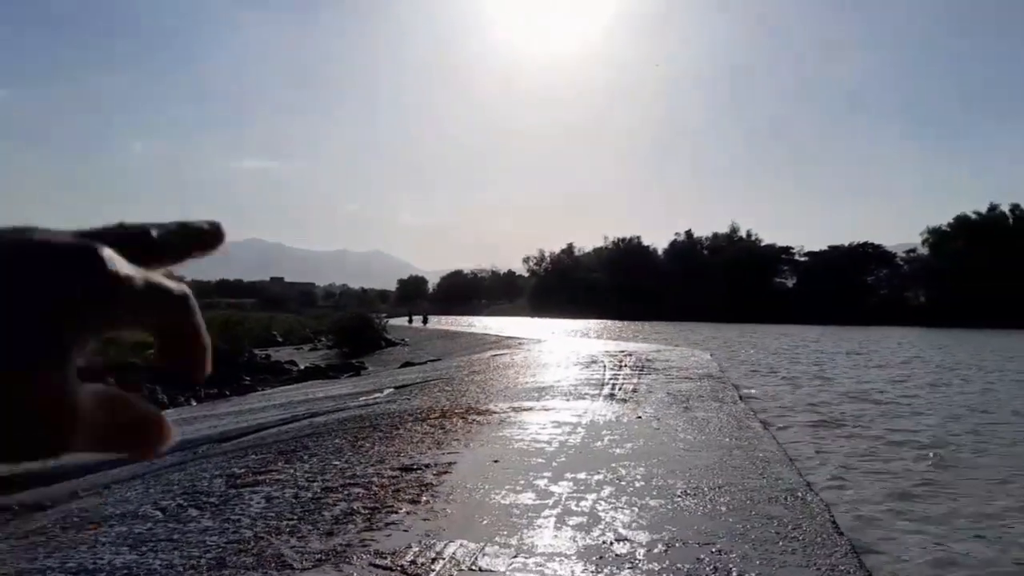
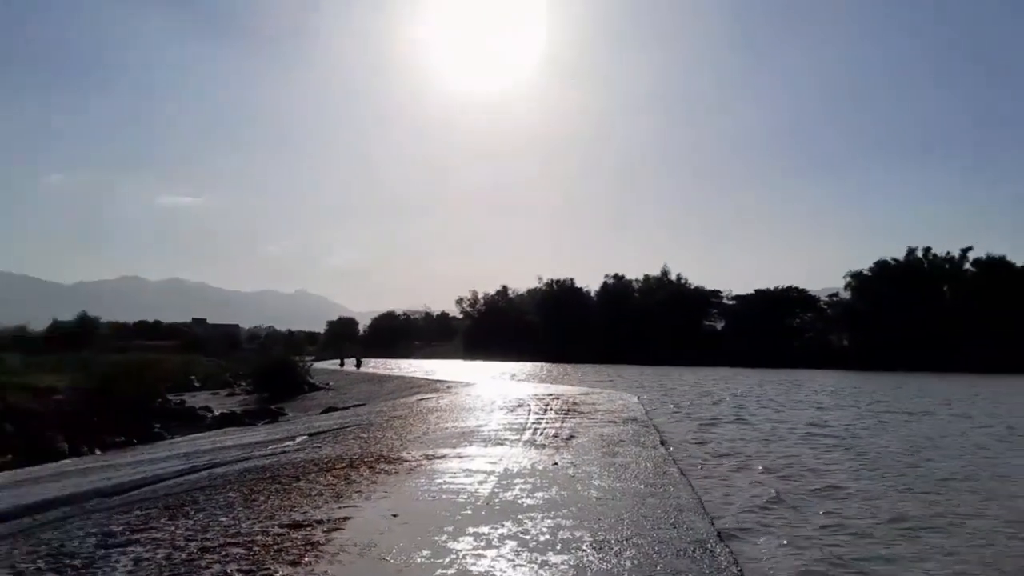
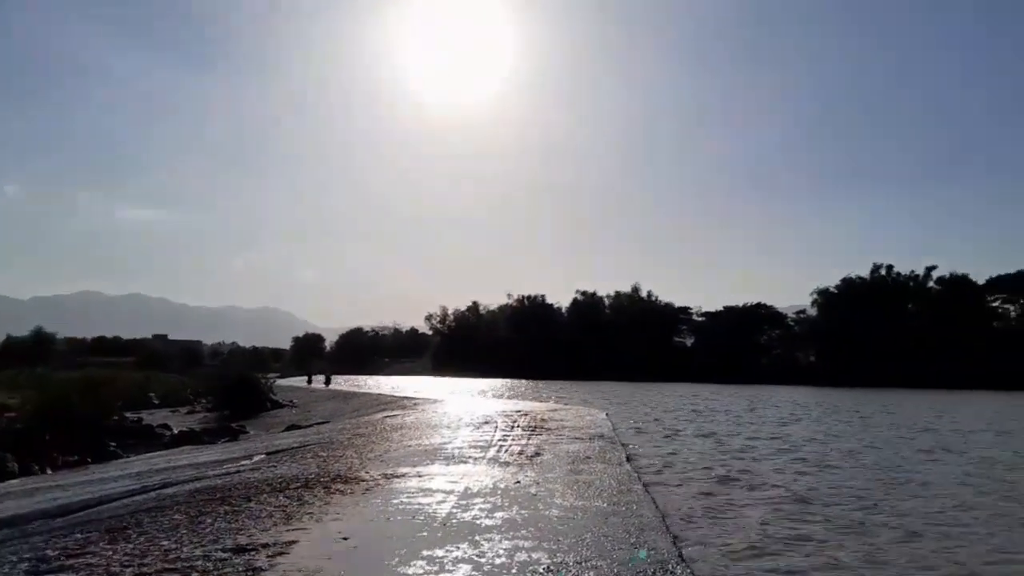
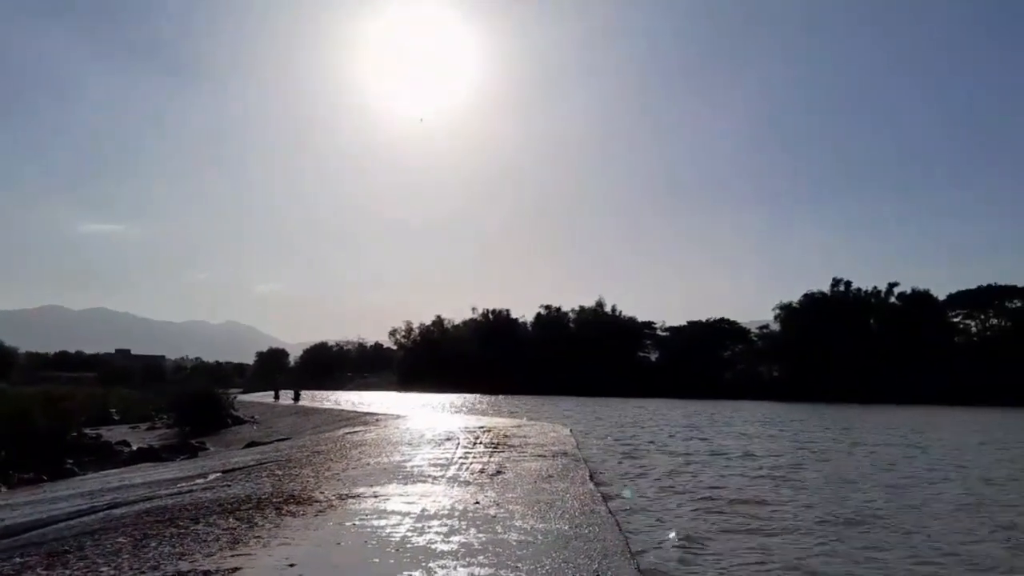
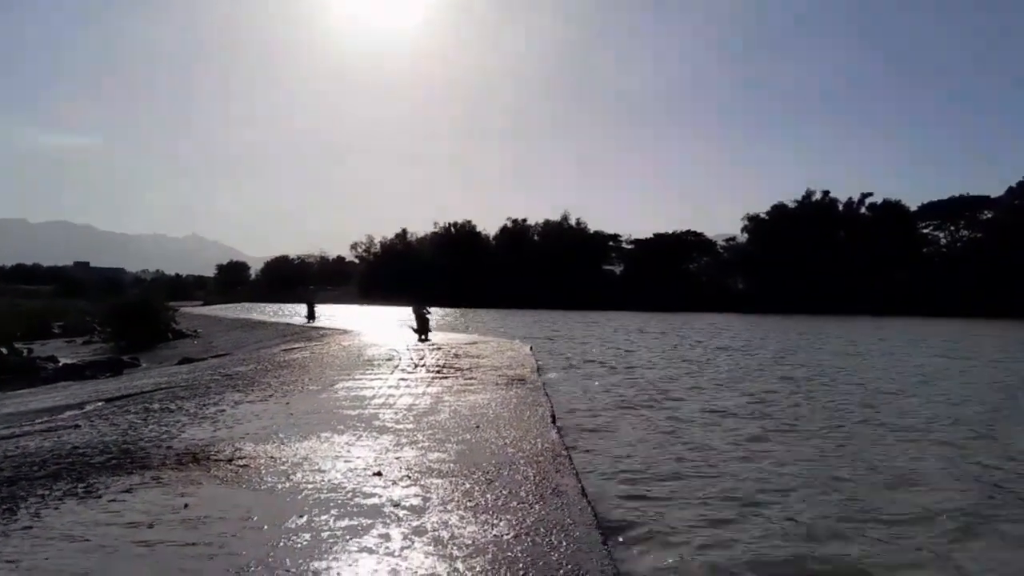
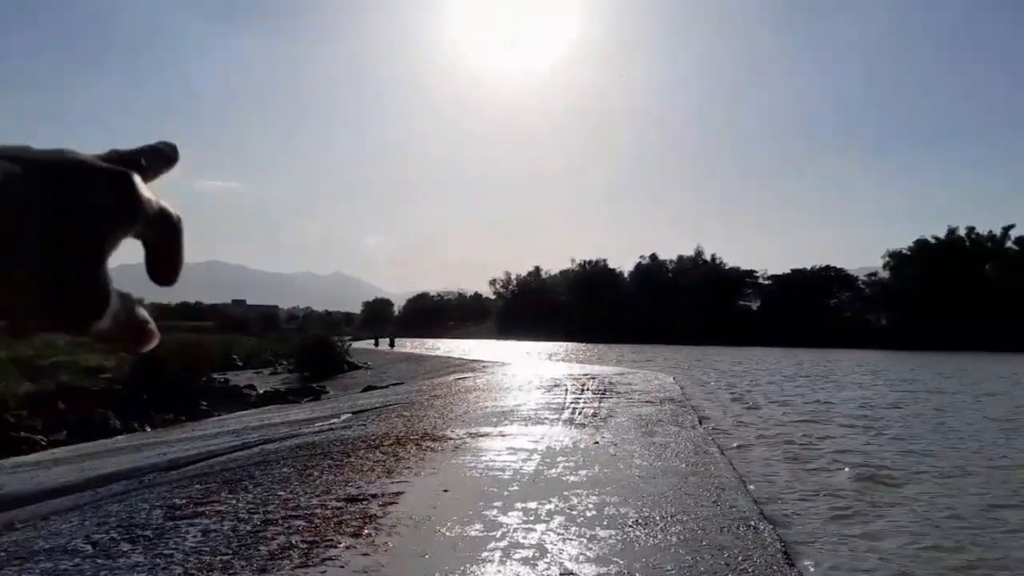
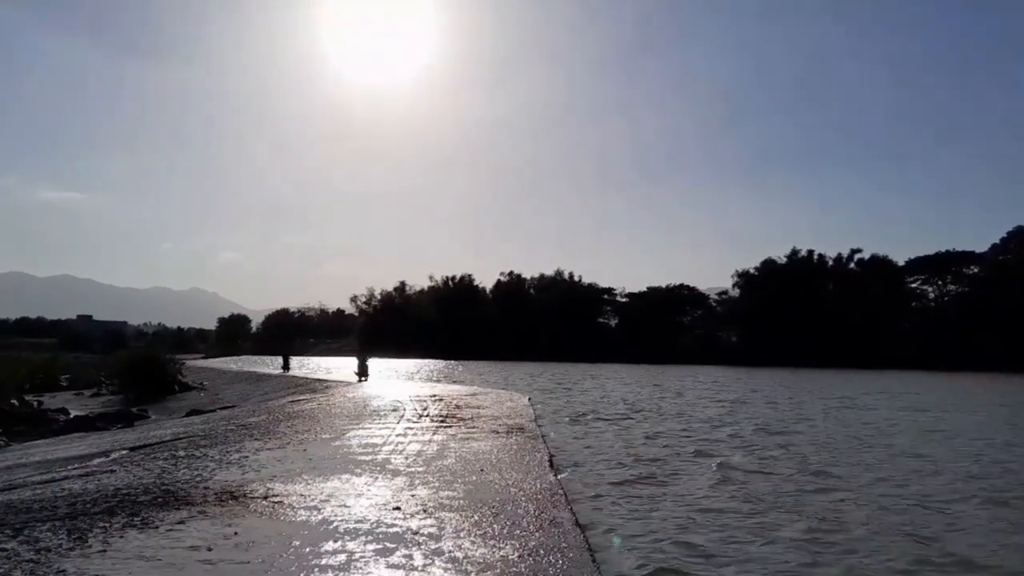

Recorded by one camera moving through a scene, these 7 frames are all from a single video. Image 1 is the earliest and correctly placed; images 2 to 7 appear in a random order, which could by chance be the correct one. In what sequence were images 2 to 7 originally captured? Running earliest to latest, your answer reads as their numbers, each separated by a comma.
6, 2, 3, 4, 7, 5
